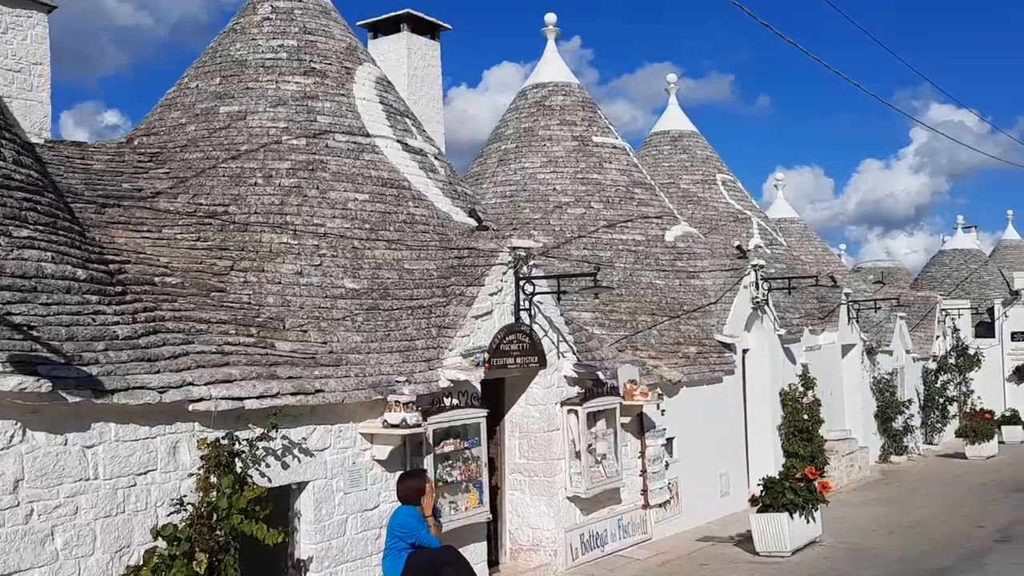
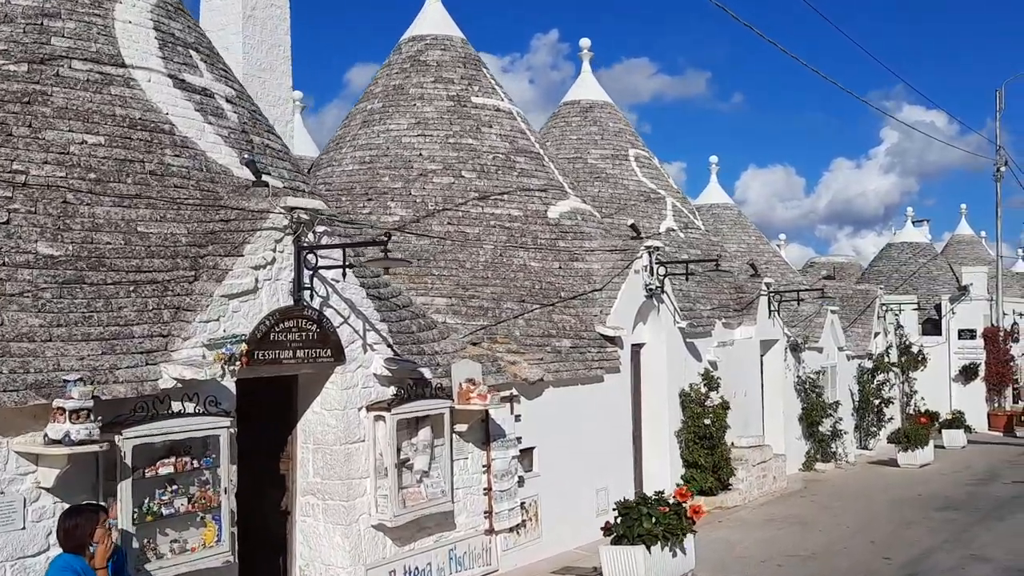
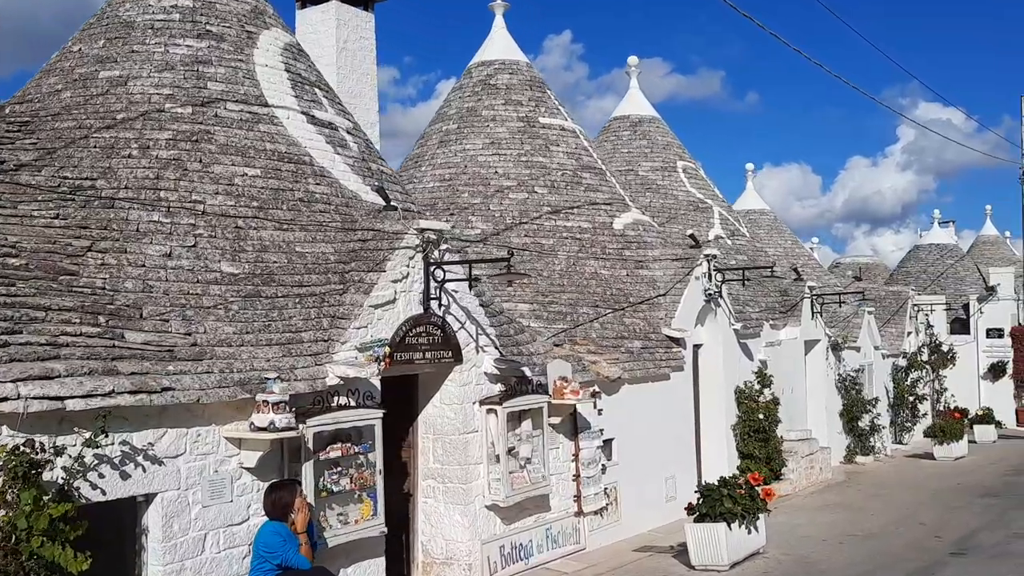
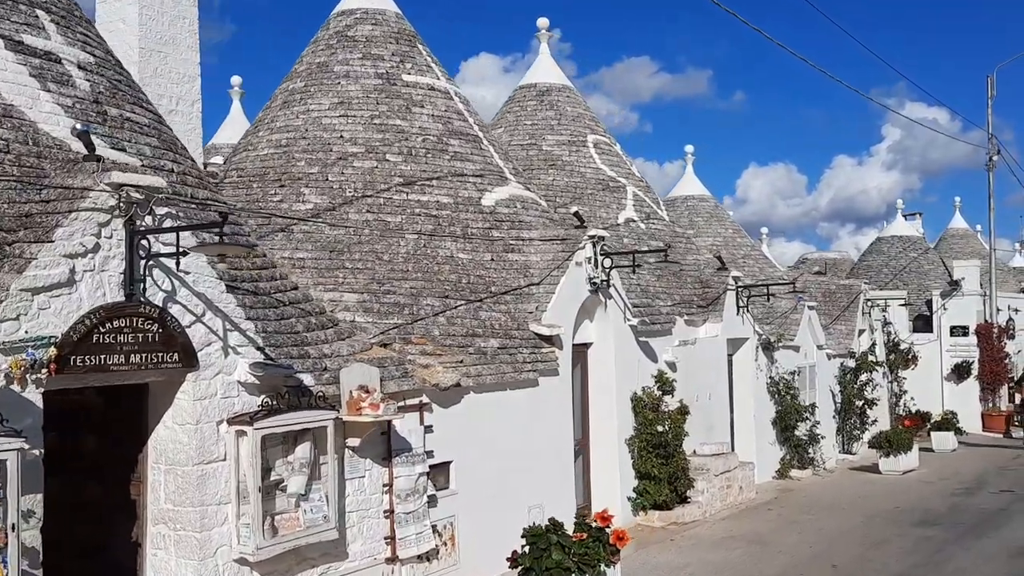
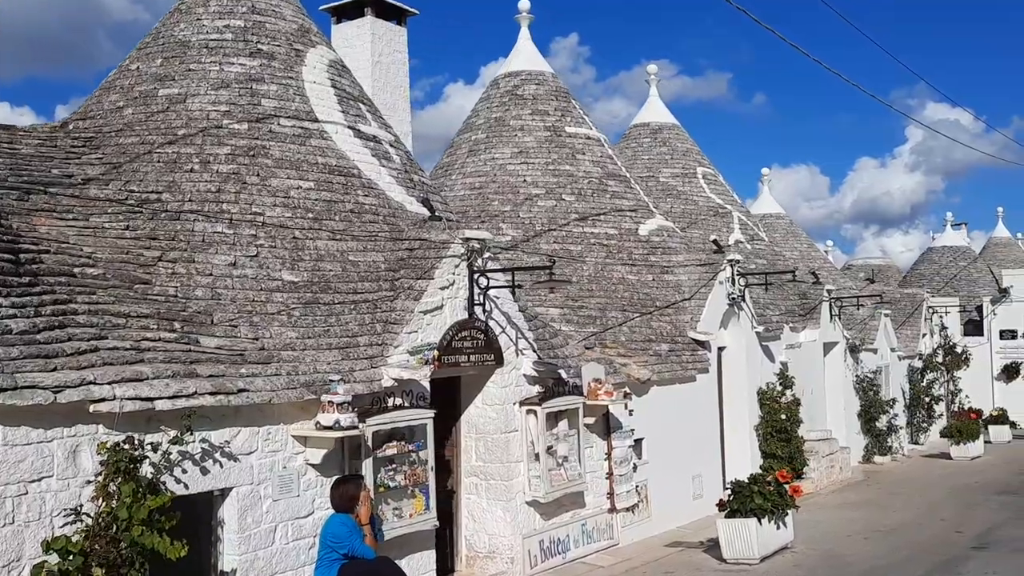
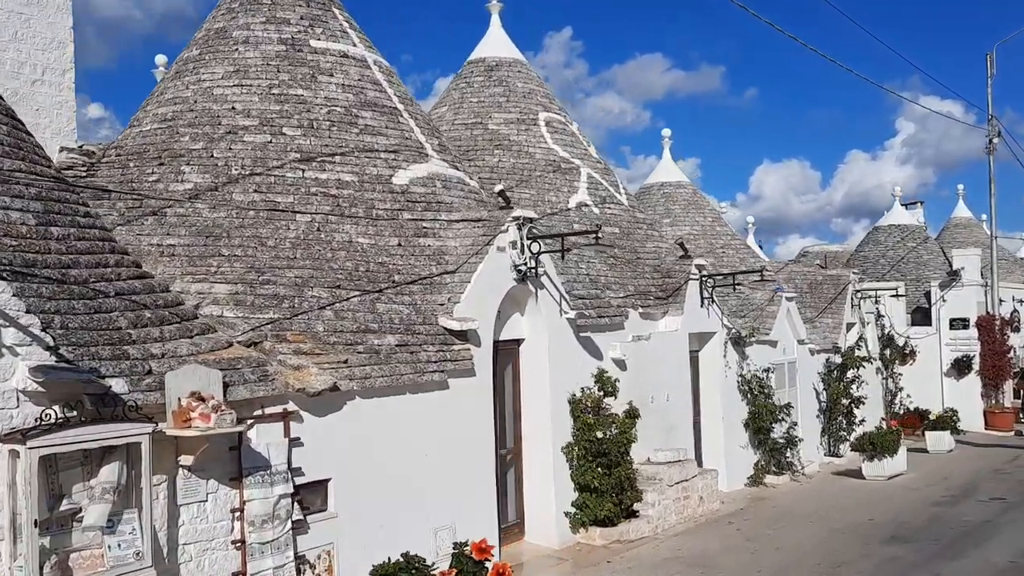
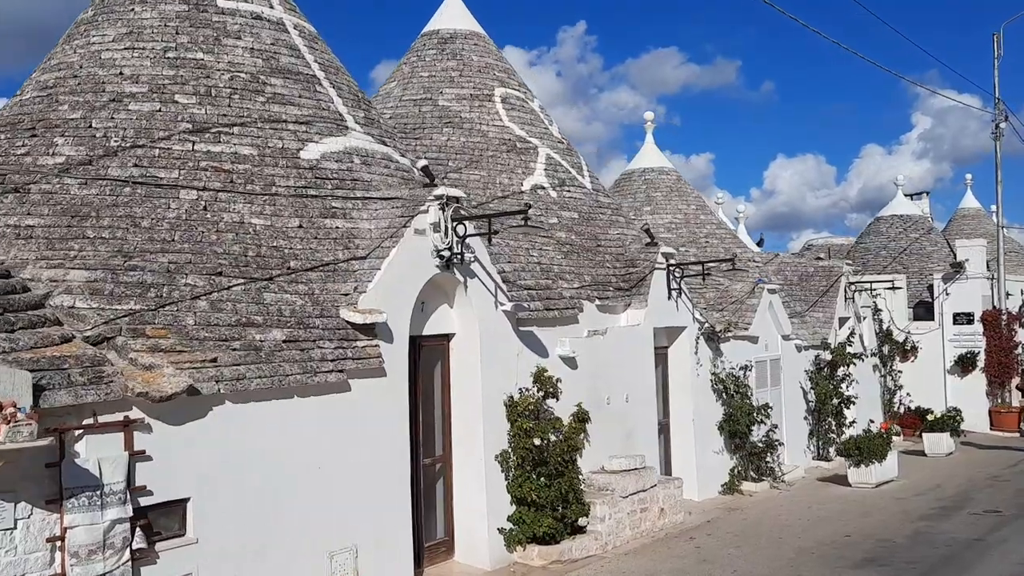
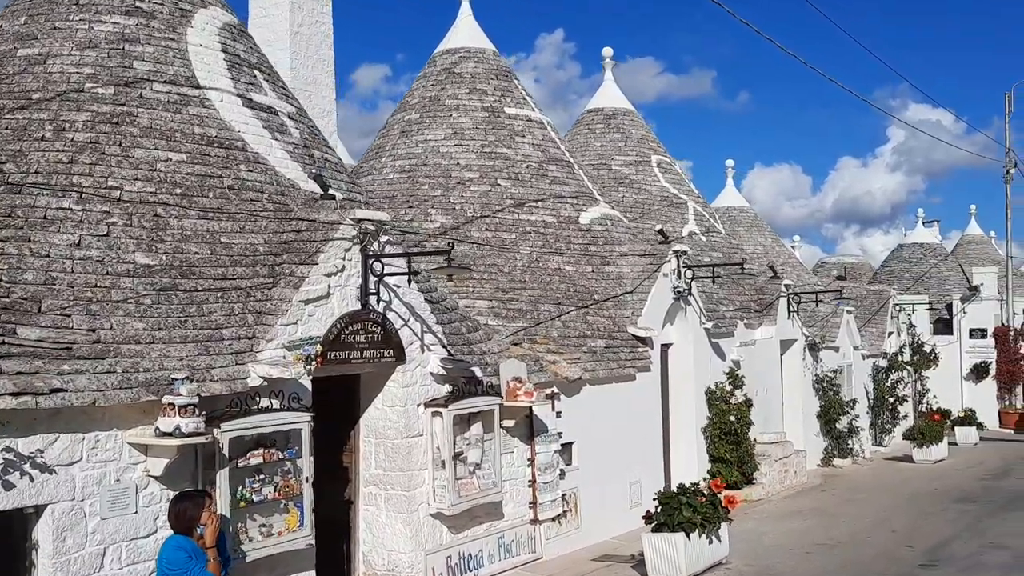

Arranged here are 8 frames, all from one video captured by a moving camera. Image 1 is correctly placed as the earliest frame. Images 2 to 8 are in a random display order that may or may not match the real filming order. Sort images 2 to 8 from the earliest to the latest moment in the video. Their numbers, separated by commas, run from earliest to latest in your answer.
5, 3, 8, 2, 4, 6, 7
